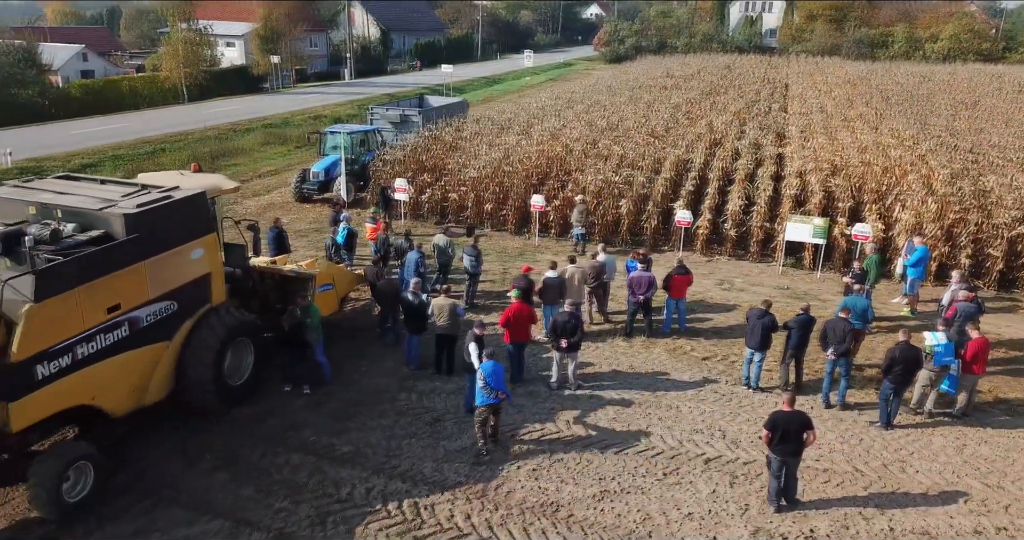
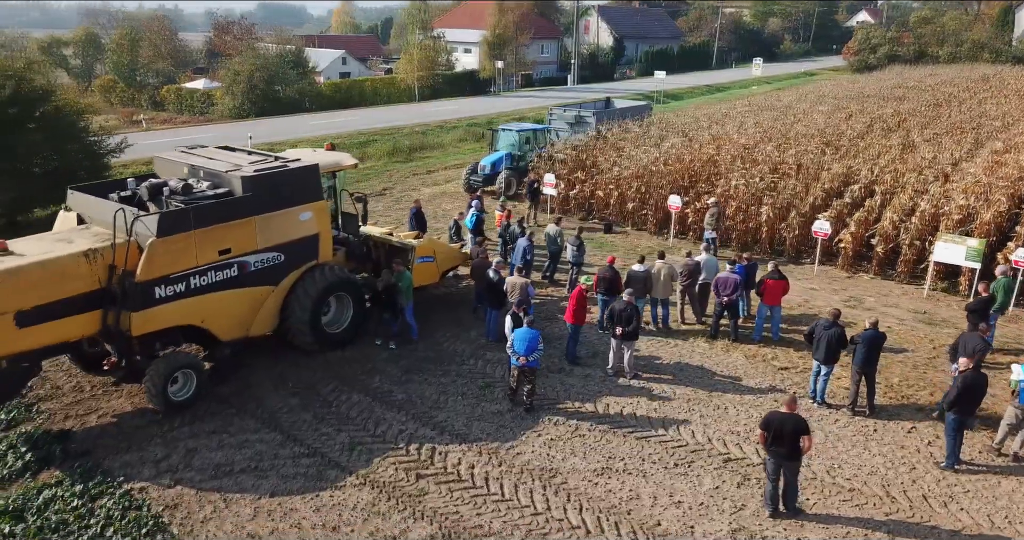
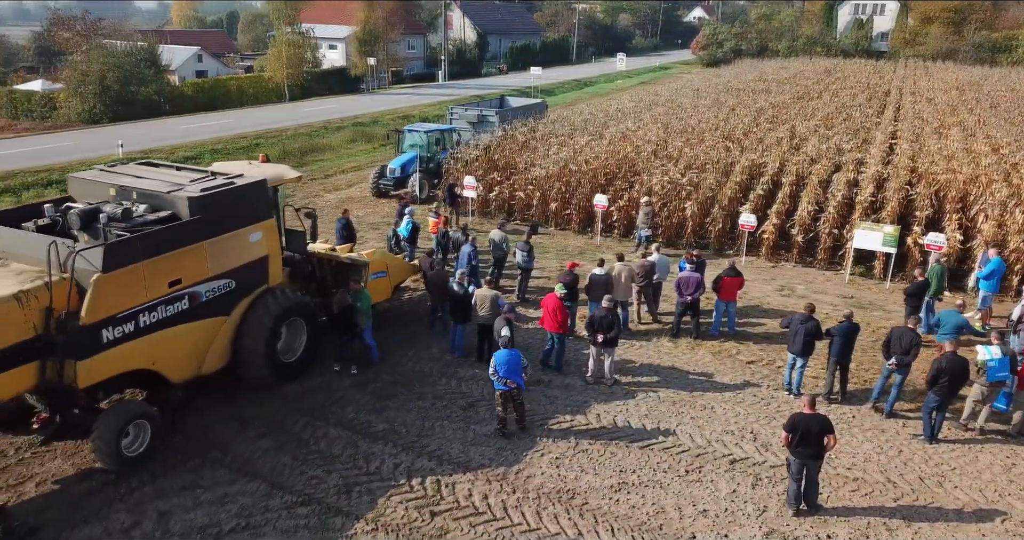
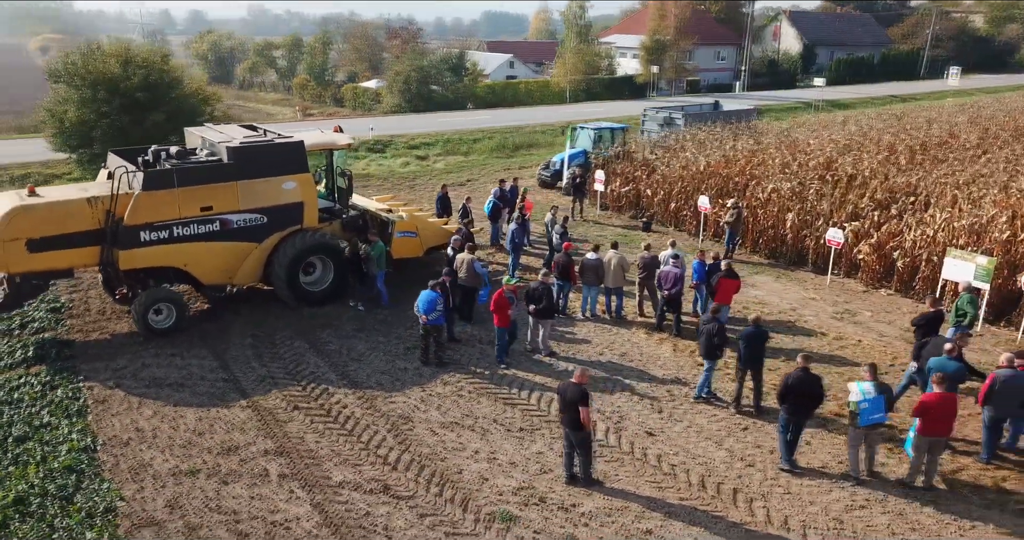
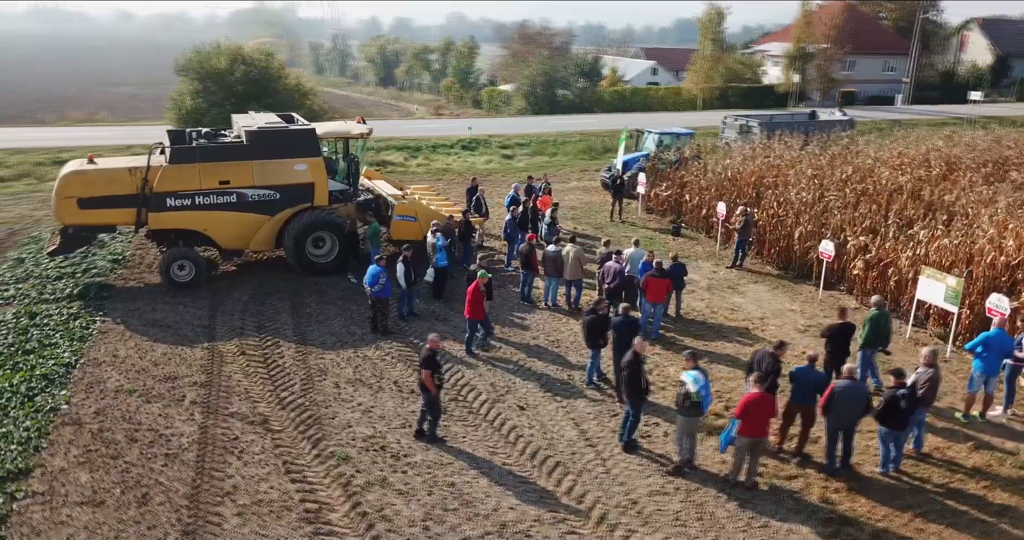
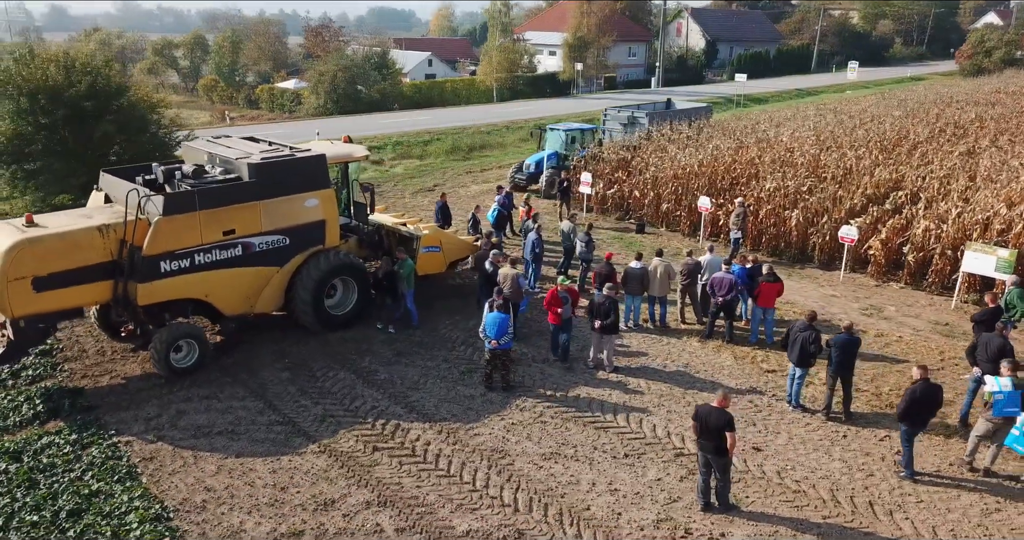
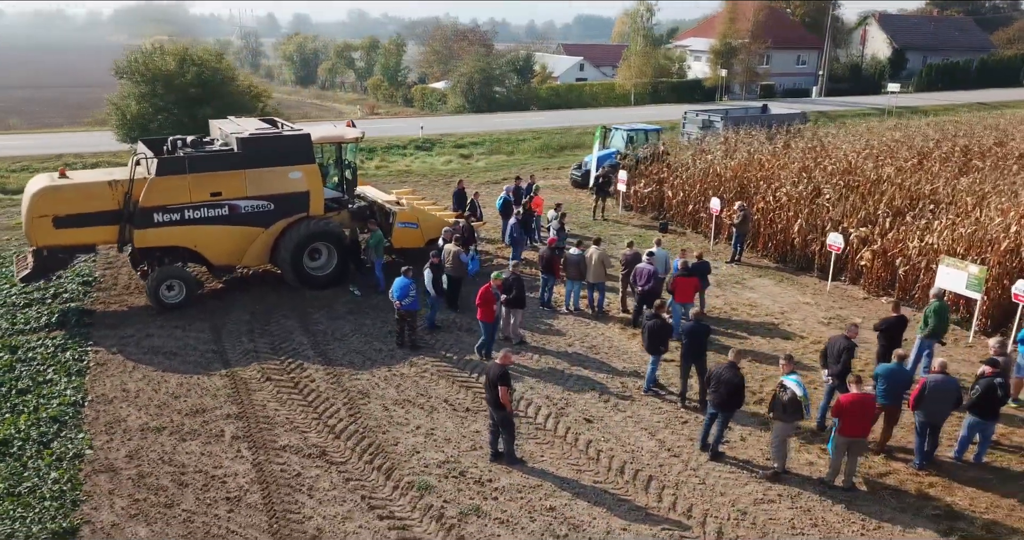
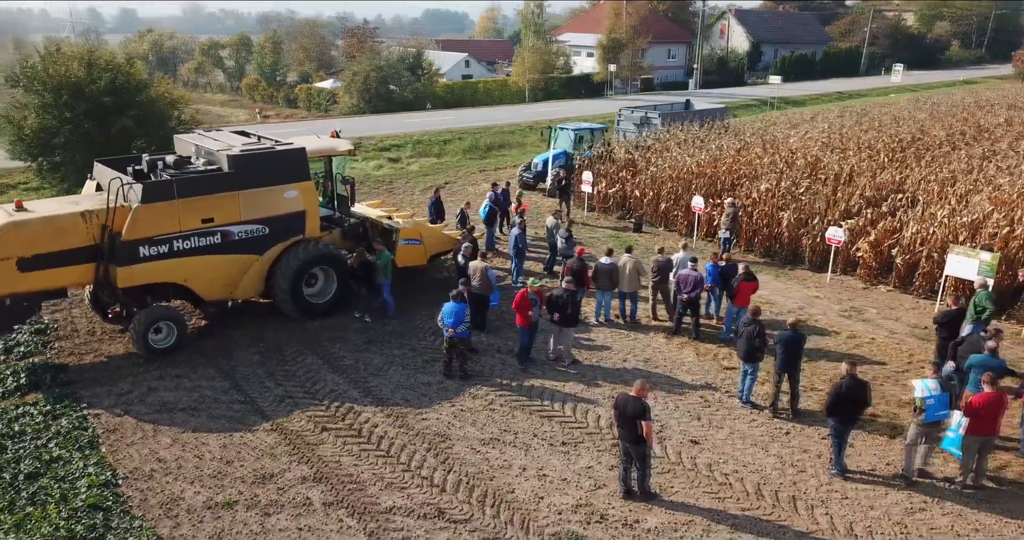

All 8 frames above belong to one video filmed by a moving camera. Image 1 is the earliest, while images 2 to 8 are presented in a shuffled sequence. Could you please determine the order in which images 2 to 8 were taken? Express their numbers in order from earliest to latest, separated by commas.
3, 2, 6, 8, 4, 7, 5
